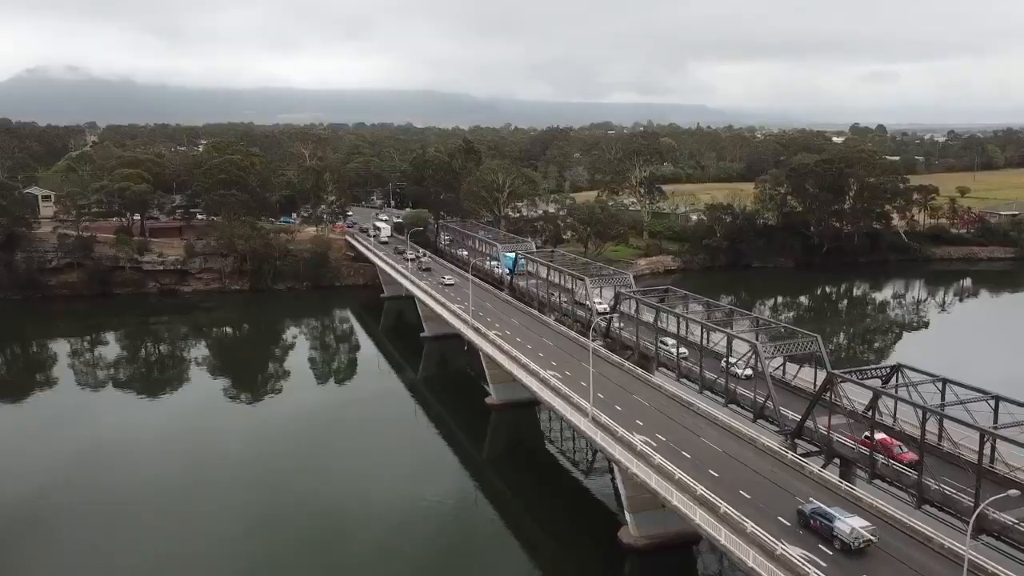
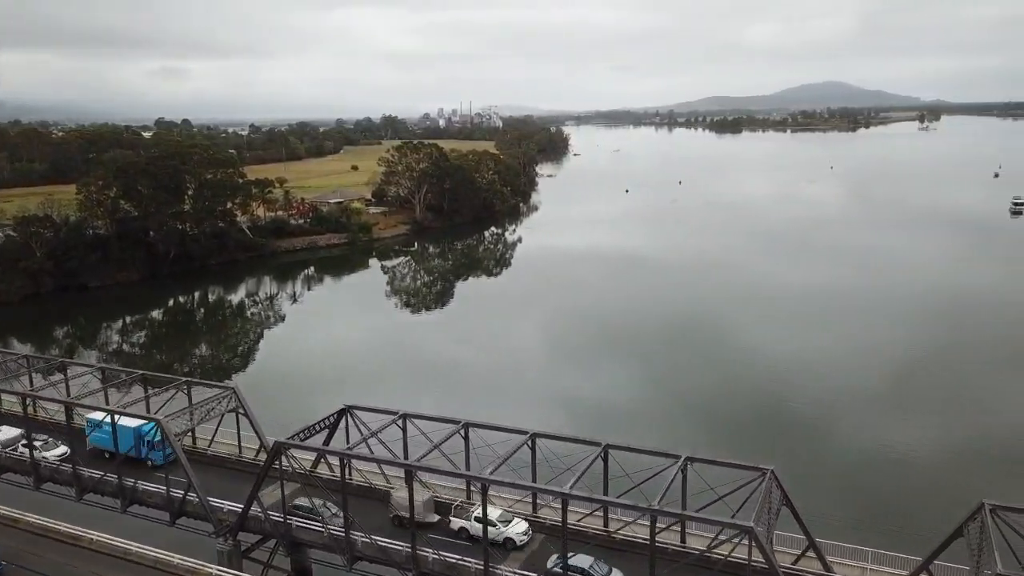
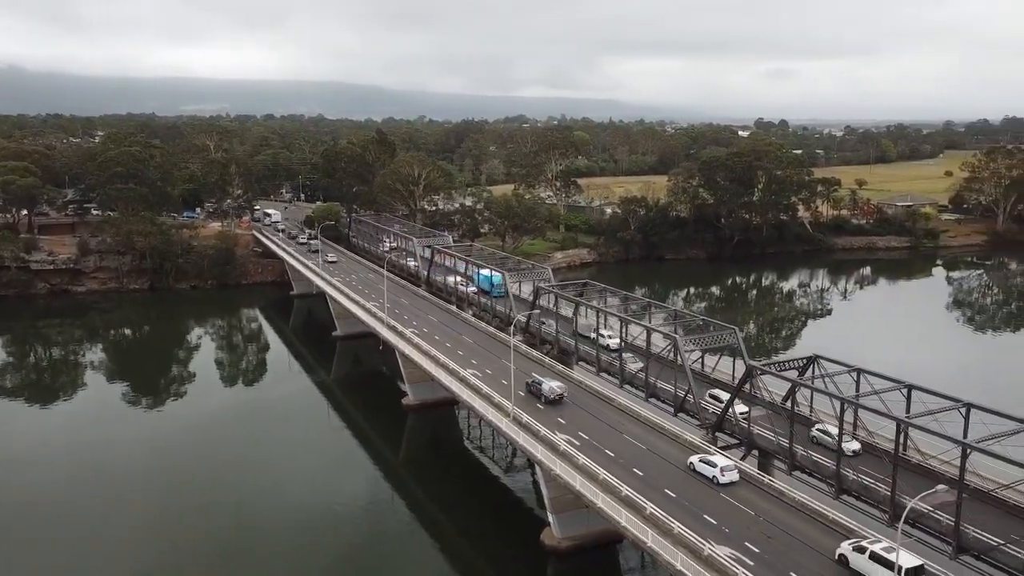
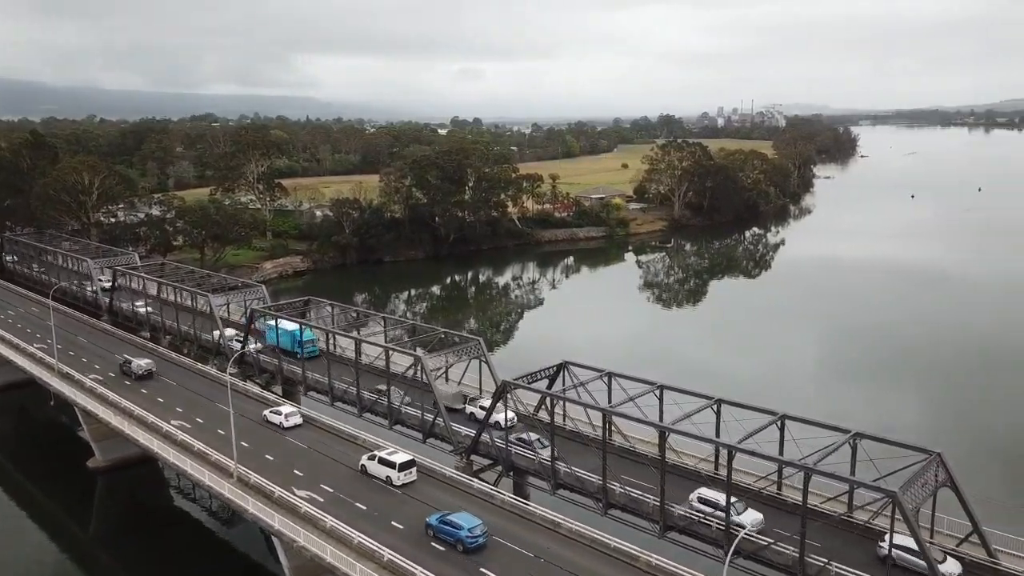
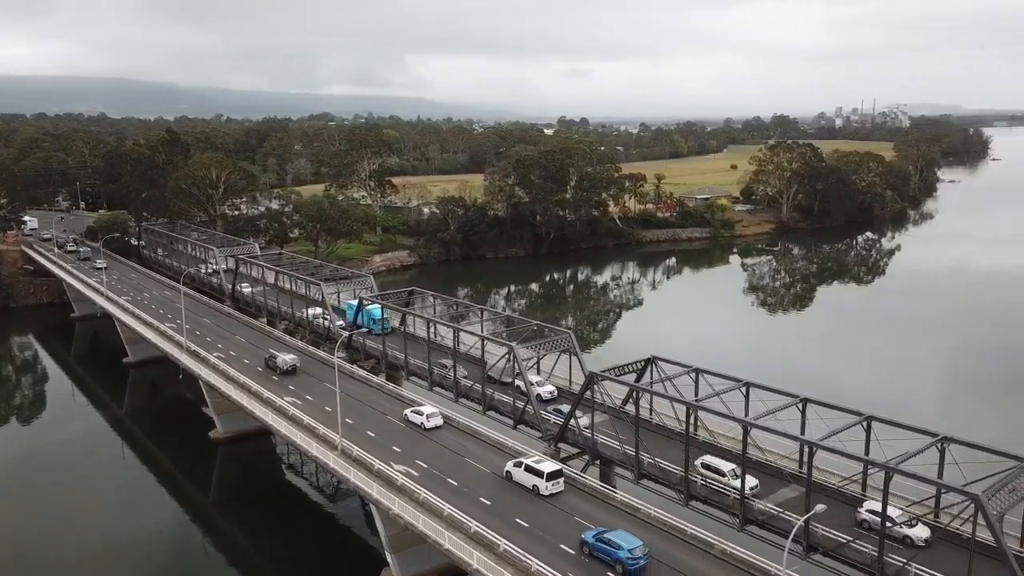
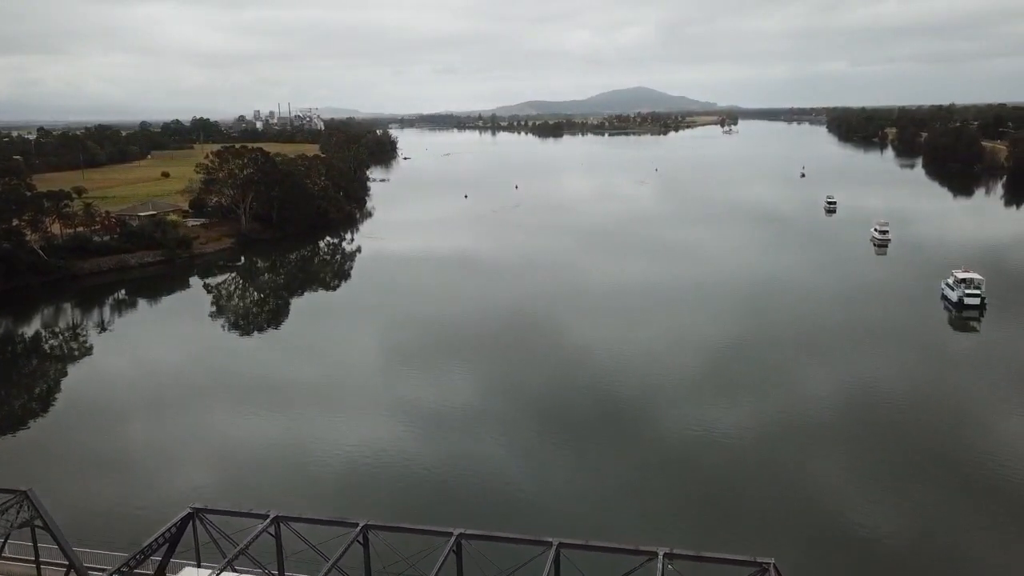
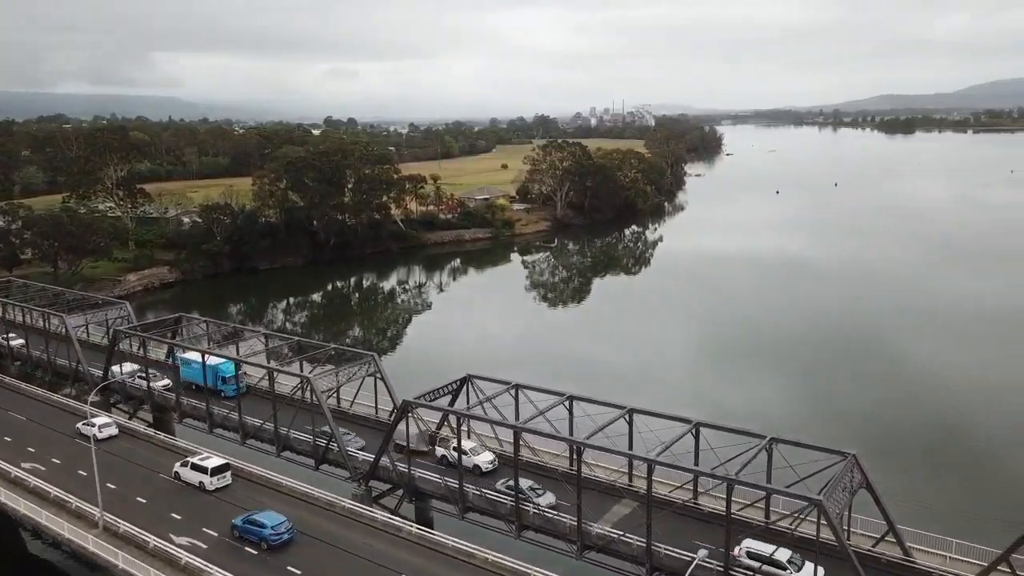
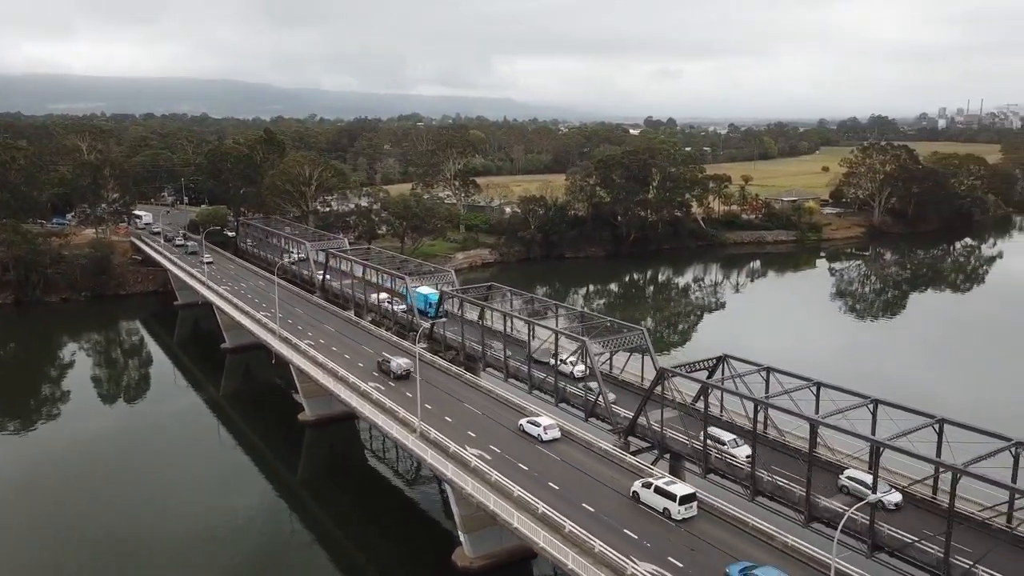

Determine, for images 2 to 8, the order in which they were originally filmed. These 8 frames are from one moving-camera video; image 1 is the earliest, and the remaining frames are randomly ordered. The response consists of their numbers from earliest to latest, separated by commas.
3, 8, 5, 4, 7, 2, 6
